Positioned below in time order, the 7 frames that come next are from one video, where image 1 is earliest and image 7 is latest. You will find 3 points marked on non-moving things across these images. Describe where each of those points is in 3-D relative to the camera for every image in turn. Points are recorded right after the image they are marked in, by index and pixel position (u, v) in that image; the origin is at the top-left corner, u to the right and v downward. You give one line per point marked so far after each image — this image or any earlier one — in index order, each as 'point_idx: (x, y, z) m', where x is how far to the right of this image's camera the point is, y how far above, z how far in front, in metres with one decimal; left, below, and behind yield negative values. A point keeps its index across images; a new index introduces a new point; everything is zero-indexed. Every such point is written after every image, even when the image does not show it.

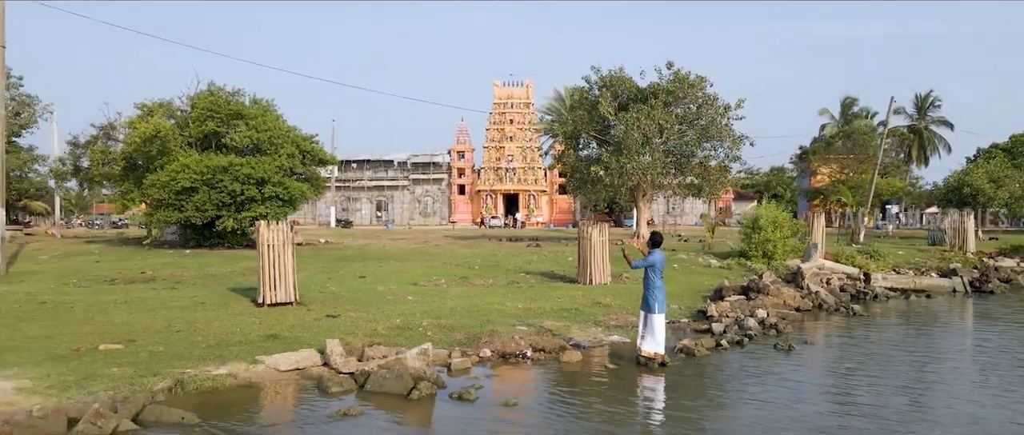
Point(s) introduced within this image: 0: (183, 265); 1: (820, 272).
0: (-7.6, -1.1, +16.9) m
1: (+6.6, -1.1, +15.8) m
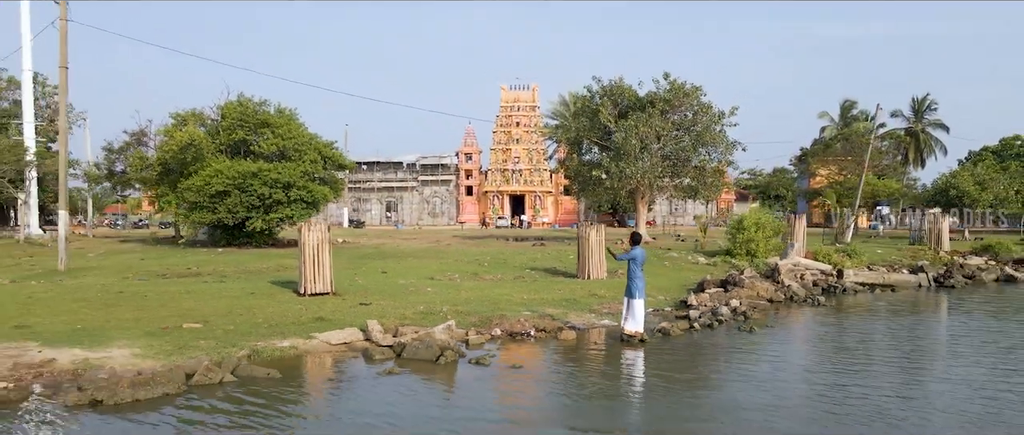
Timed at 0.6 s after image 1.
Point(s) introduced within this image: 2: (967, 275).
0: (-7.4, -1.1, +18.8) m
1: (+6.7, -1.2, +17.5) m
2: (+12.1, -1.5, +19.8) m
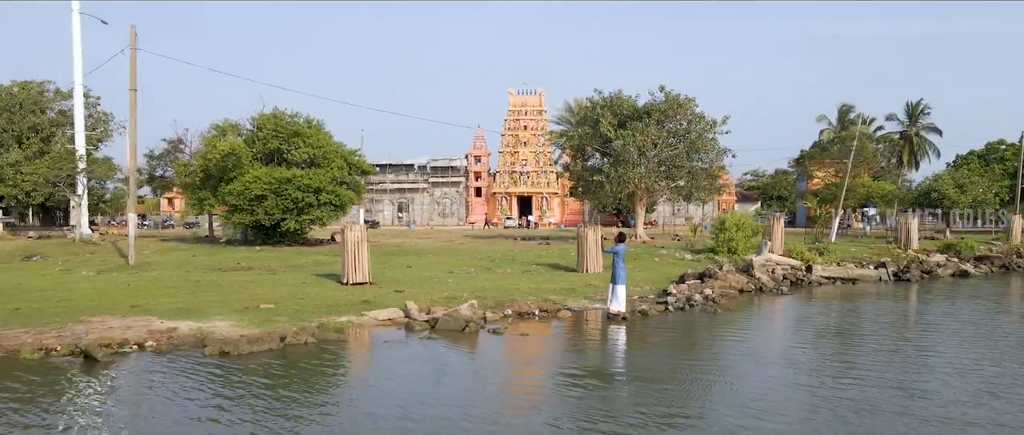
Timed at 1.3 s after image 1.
0: (-7.2, -1.1, +21.3) m
1: (+6.9, -1.2, +19.9) m
2: (+12.3, -1.6, +22.2) m
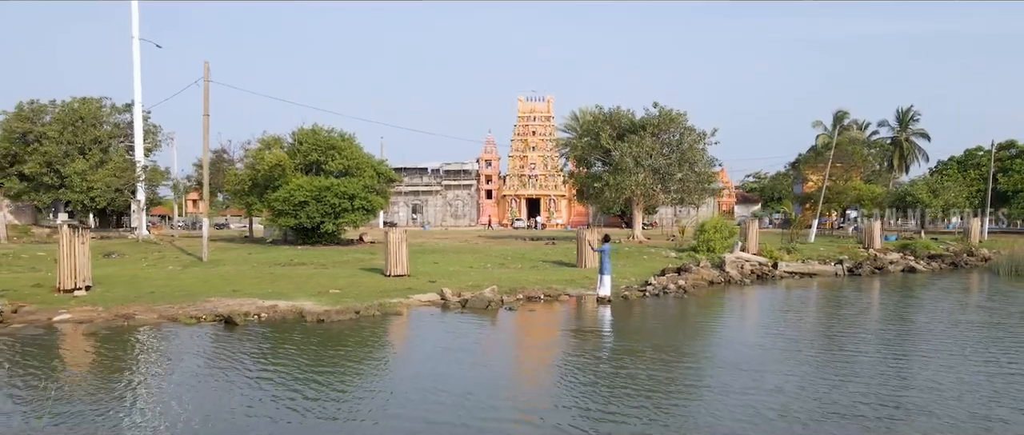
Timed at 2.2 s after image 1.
0: (-6.8, -1.3, +25.1) m
1: (+7.3, -1.4, +23.5) m
2: (+12.7, -1.7, +25.7) m
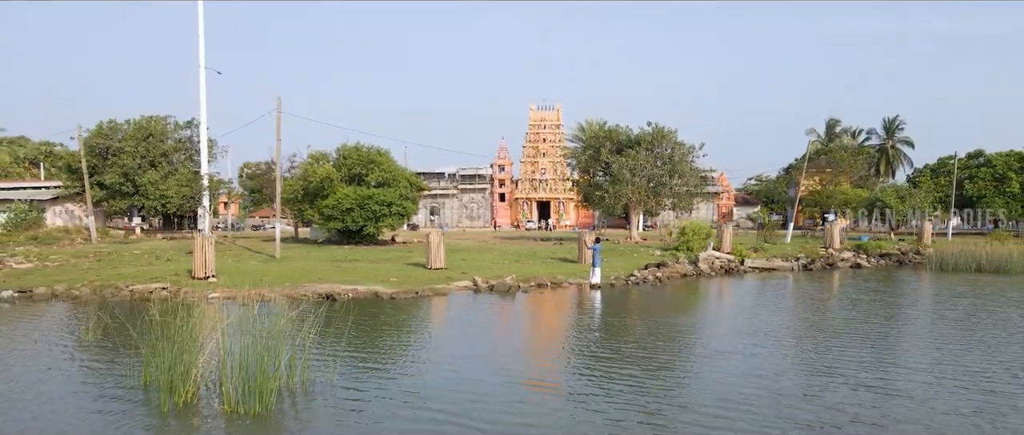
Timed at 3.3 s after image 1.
0: (-6.3, -1.5, +30.5) m
1: (+7.8, -1.5, +28.7) m
2: (+13.3, -1.9, +30.8) m
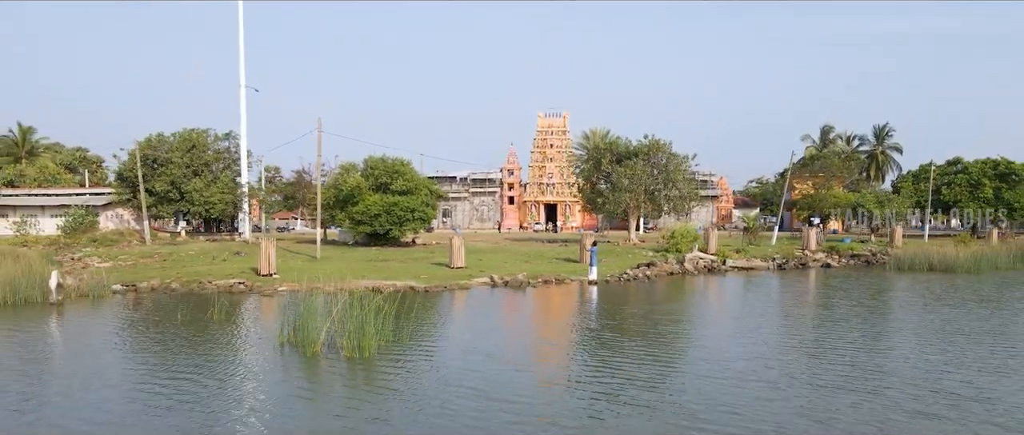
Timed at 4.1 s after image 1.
0: (-5.8, -1.7, +34.7) m
1: (+8.2, -1.8, +32.8) m
2: (+13.7, -2.1, +34.8) m
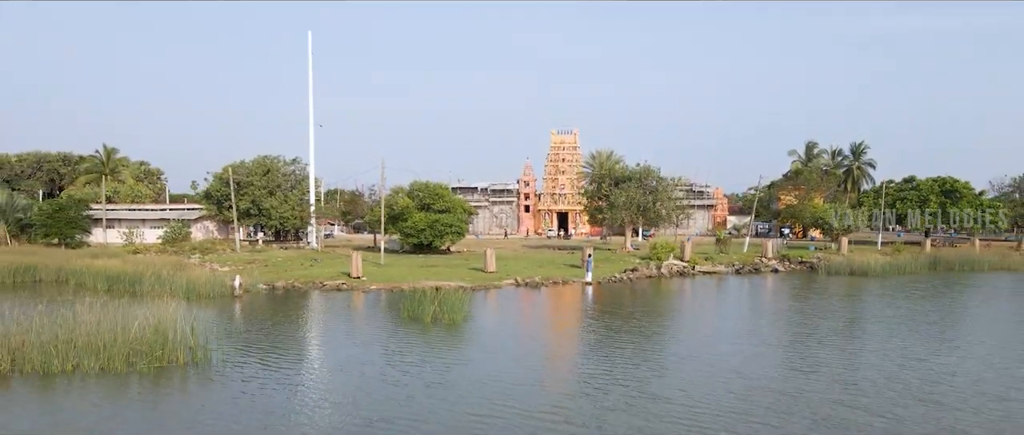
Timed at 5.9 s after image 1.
0: (-4.7, -2.6, +44.7) m
1: (+9.3, -2.7, +42.5) m
2: (+14.8, -3.0, +44.5) m
